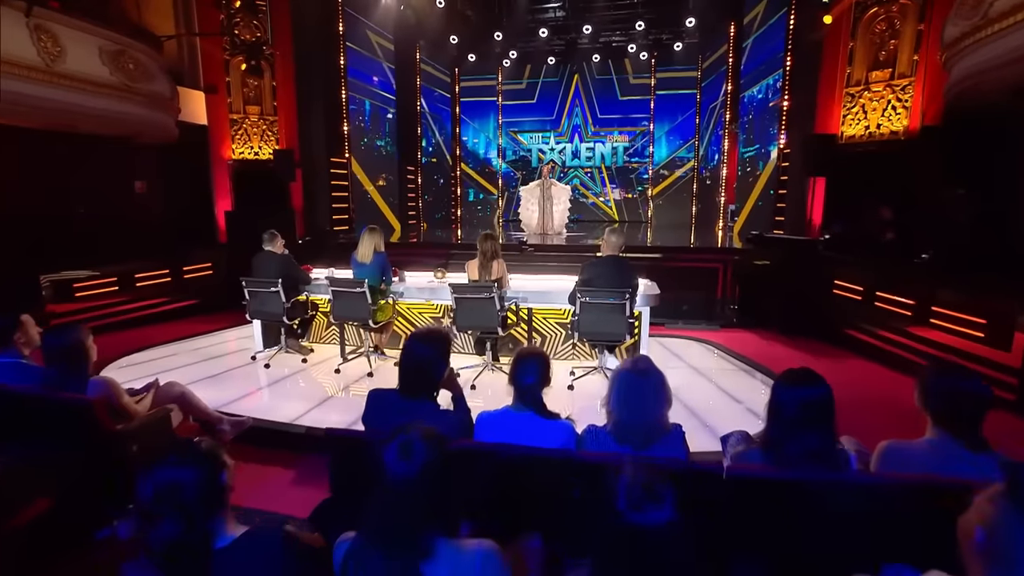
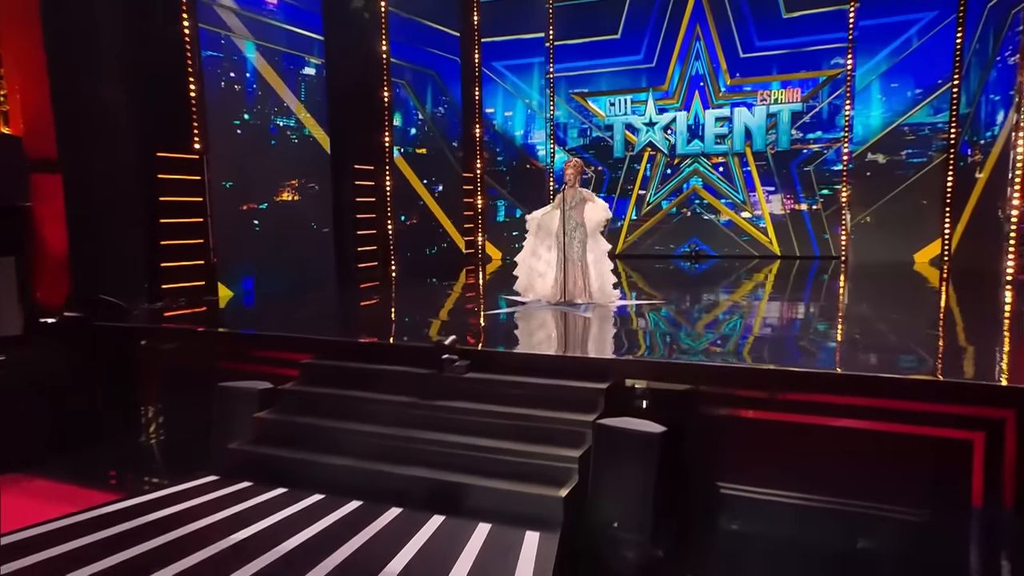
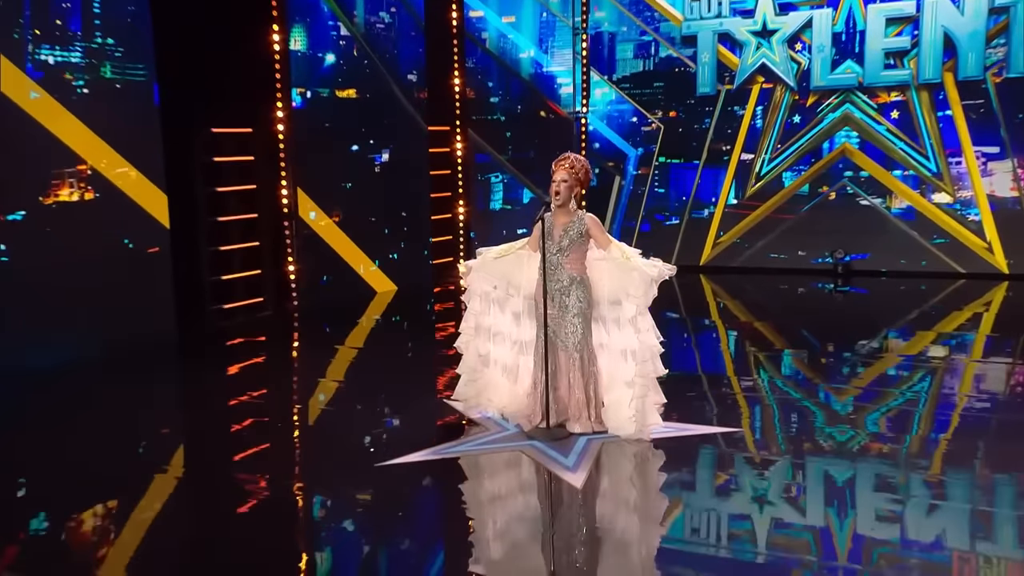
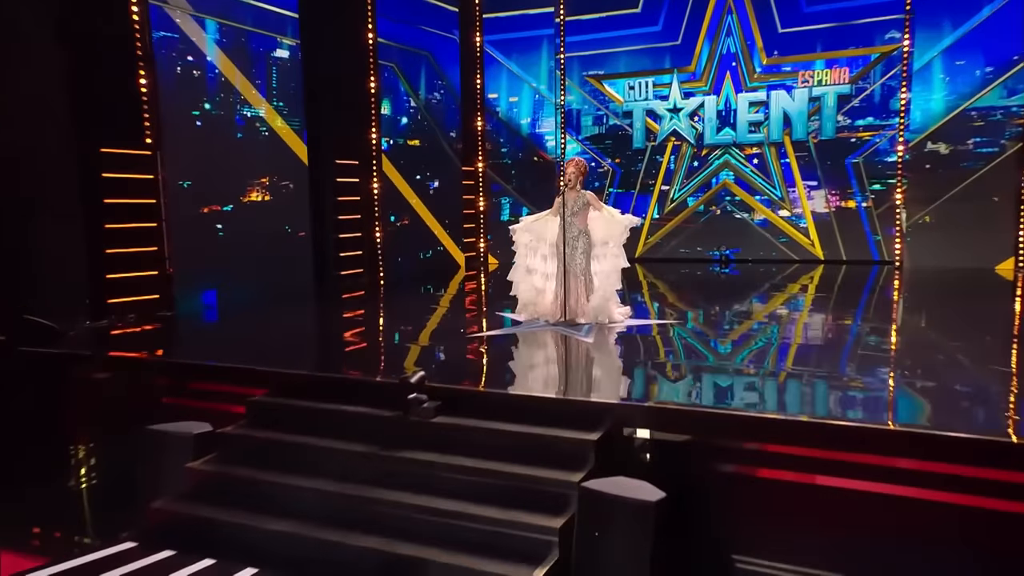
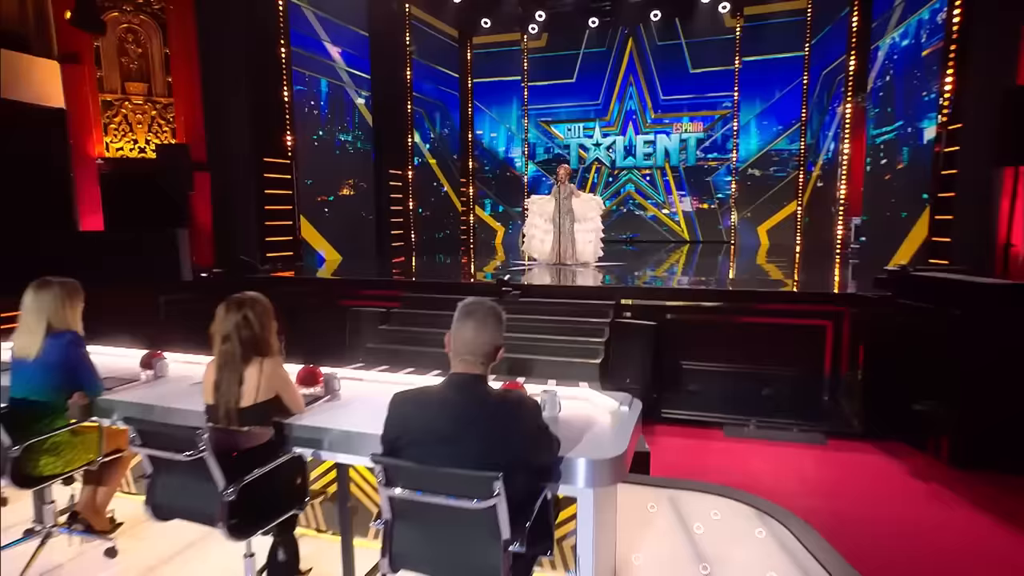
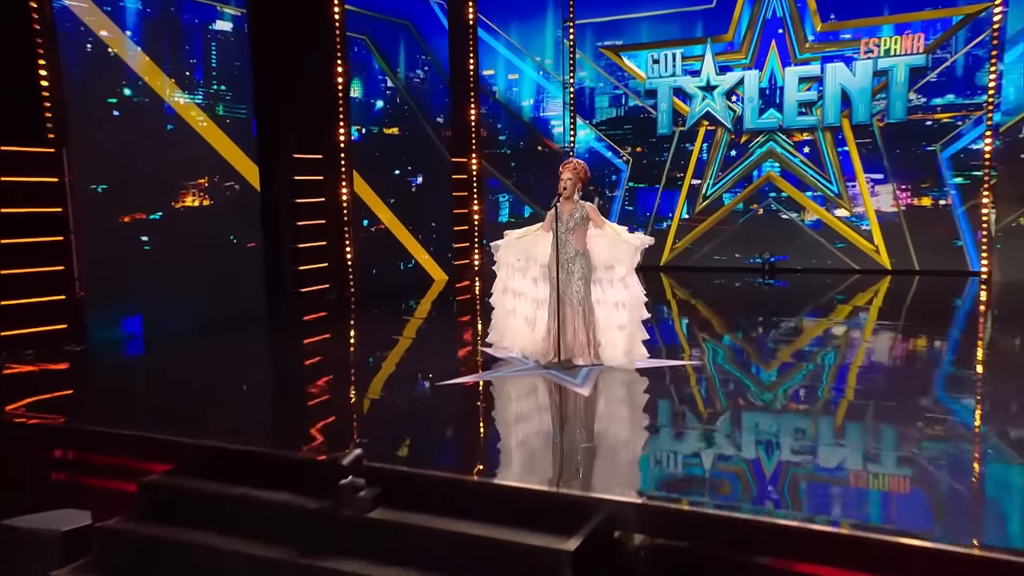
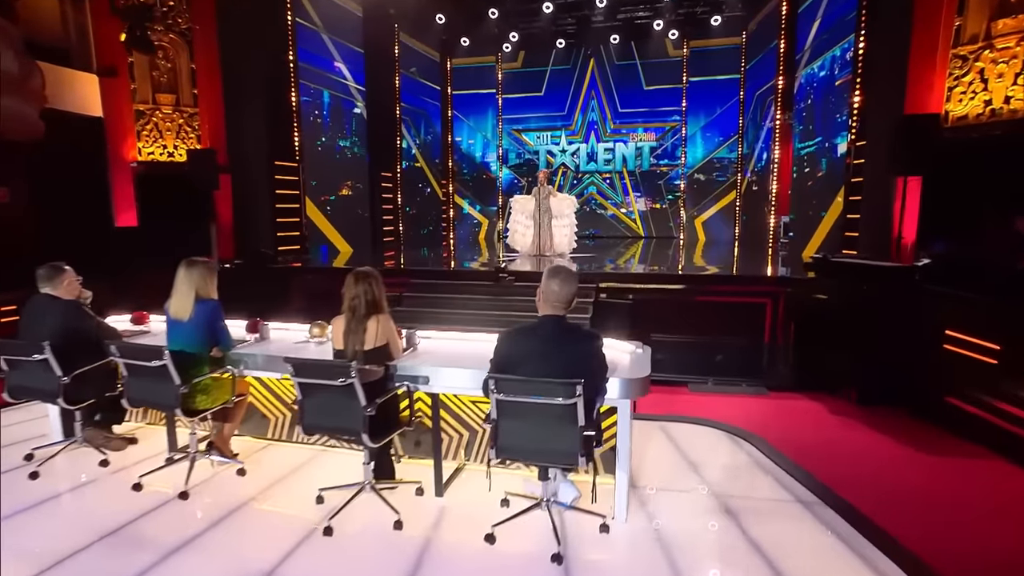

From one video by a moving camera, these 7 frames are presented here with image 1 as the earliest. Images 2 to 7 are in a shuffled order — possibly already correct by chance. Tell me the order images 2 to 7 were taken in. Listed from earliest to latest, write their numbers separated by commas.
7, 5, 2, 4, 6, 3
